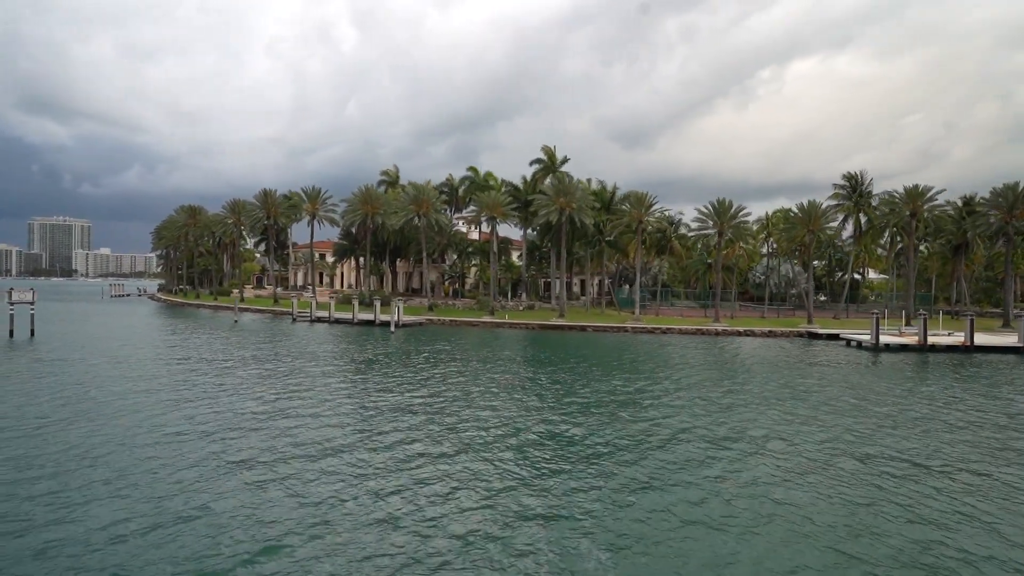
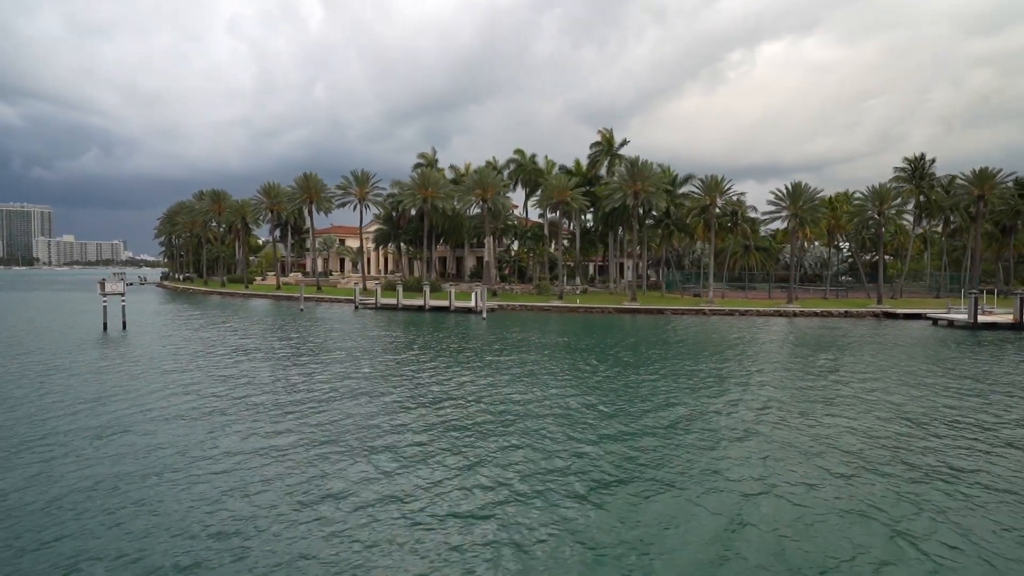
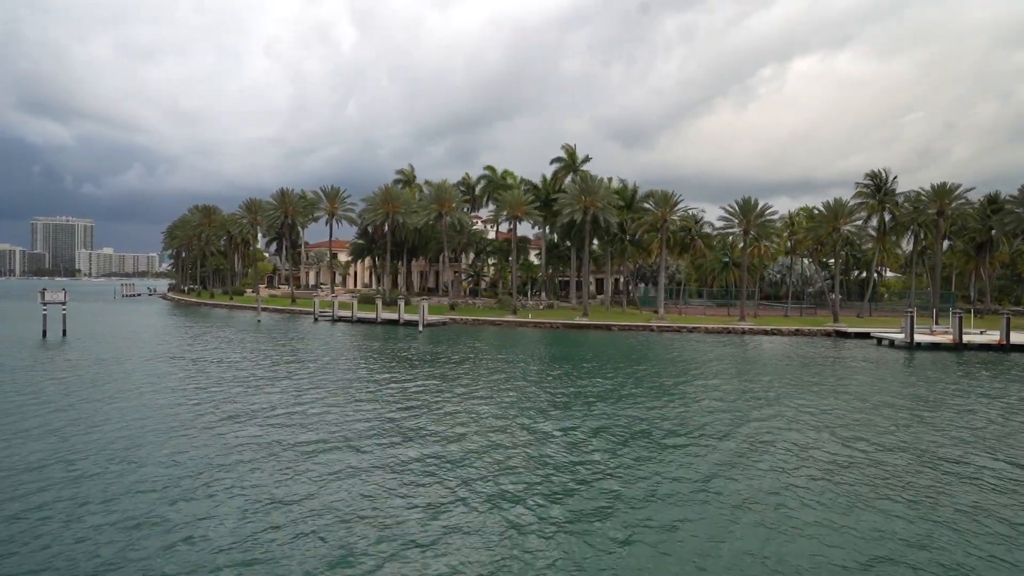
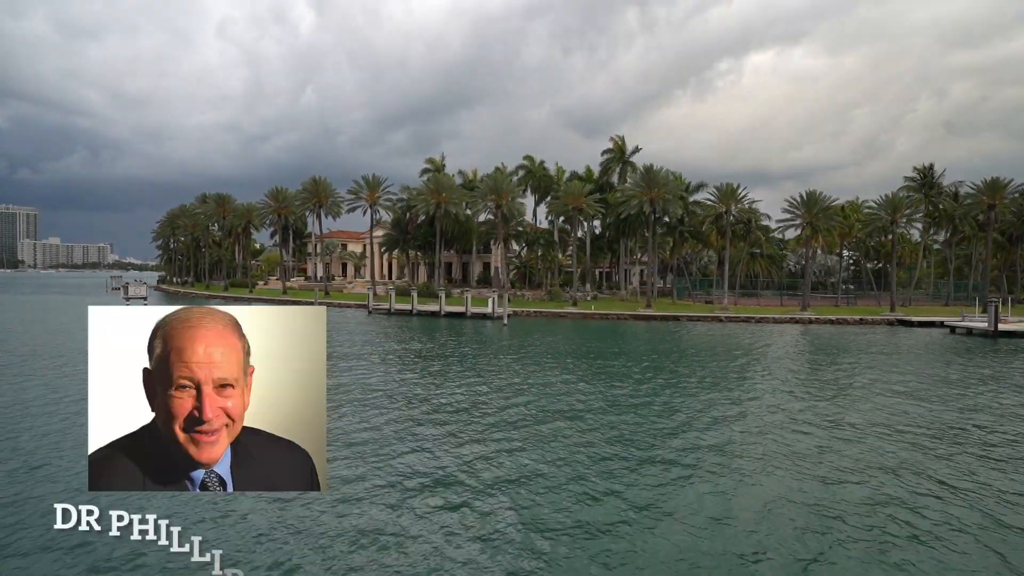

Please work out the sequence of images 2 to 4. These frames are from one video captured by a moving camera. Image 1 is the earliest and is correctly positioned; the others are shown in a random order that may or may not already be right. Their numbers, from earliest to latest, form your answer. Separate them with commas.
3, 2, 4
